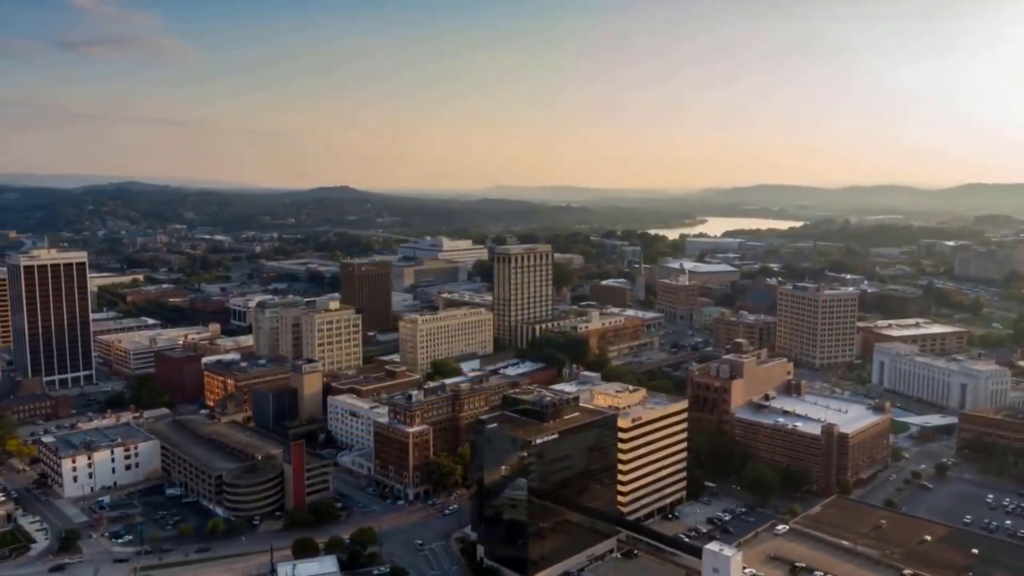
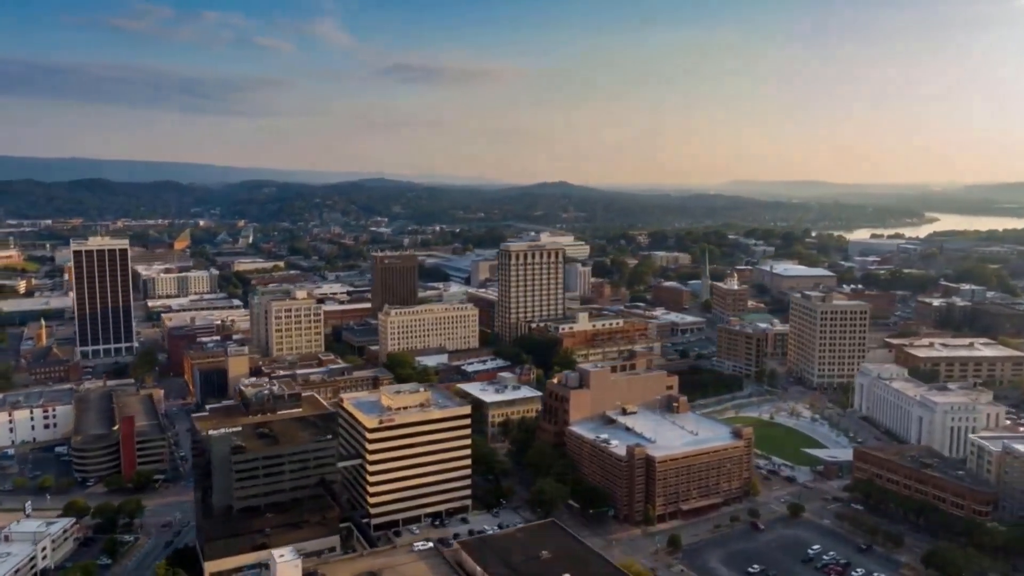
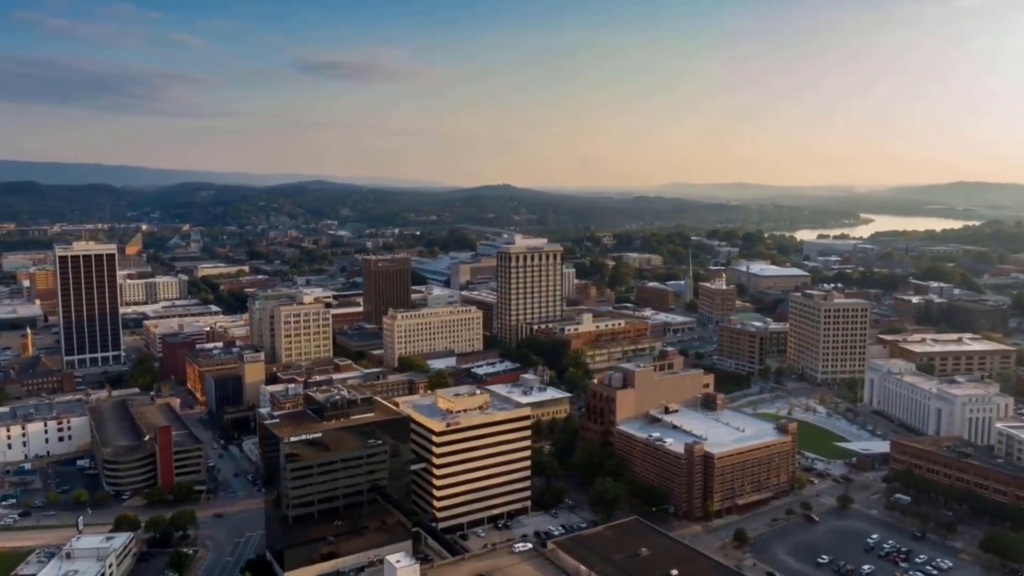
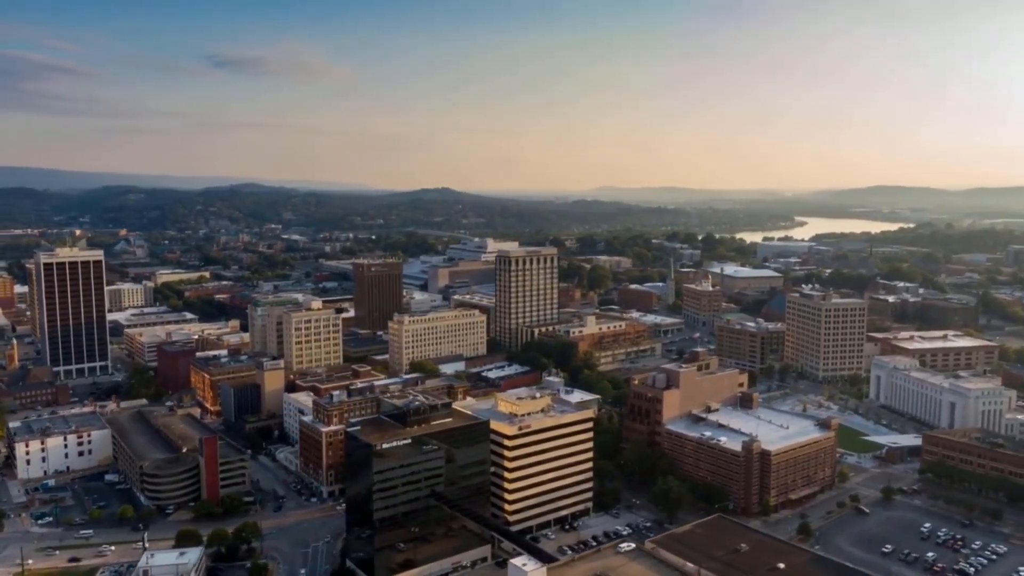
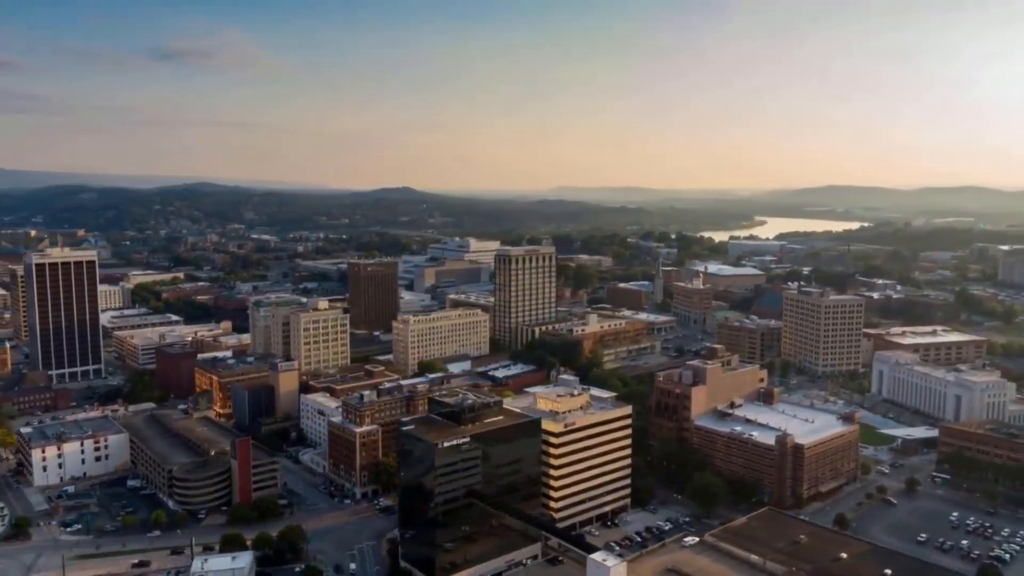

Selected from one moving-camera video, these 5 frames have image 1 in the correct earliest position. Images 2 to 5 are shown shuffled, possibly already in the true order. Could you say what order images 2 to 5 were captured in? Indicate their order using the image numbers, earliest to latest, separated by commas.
5, 4, 3, 2
